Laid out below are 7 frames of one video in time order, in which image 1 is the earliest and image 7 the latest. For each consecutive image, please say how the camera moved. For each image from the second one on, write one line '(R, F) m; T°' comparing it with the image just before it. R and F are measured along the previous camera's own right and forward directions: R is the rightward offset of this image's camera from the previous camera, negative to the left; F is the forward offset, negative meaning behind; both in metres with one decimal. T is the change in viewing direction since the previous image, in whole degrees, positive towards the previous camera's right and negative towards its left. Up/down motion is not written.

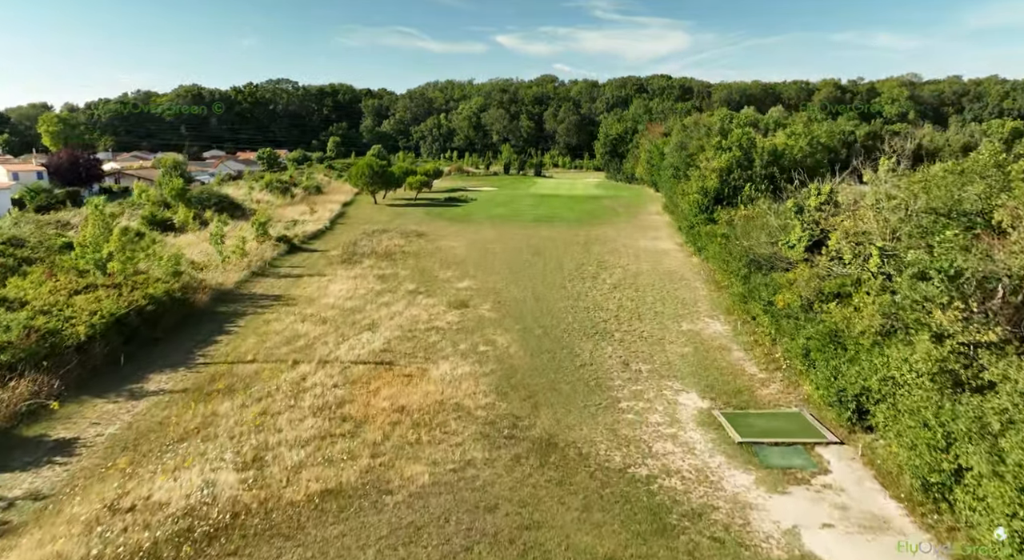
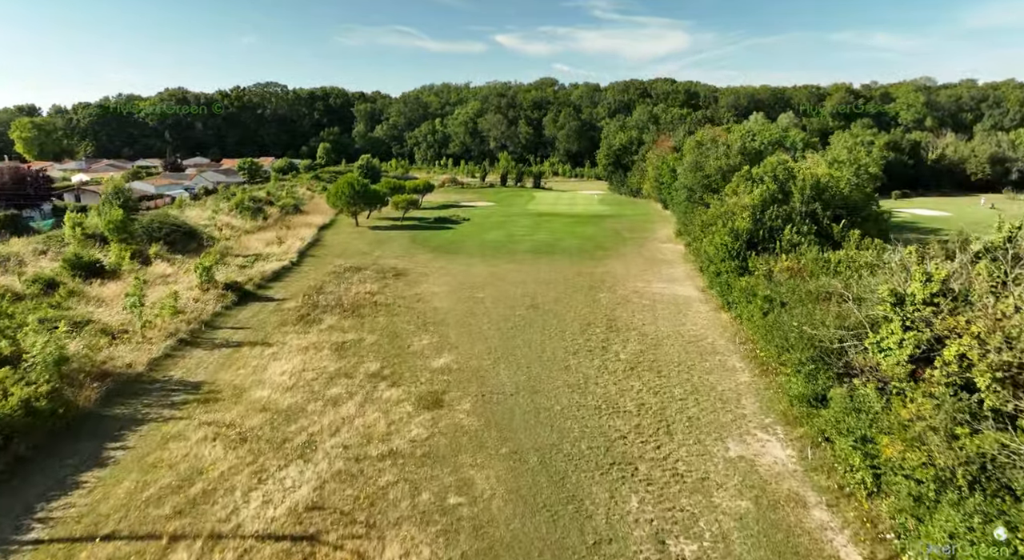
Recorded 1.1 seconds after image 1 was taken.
(+0.3, +4.8) m; 0°
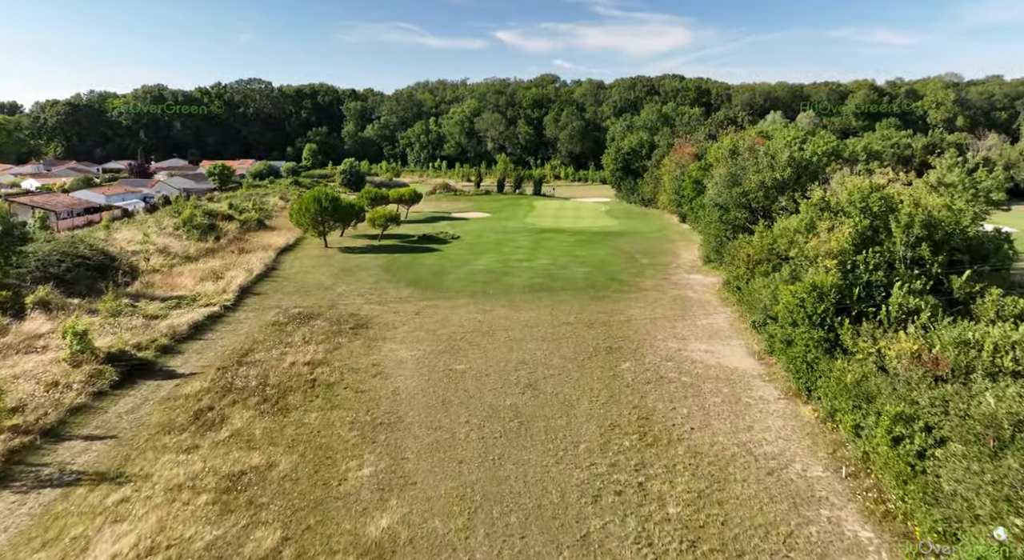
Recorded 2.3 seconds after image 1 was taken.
(+0.3, +7.0) m; 0°
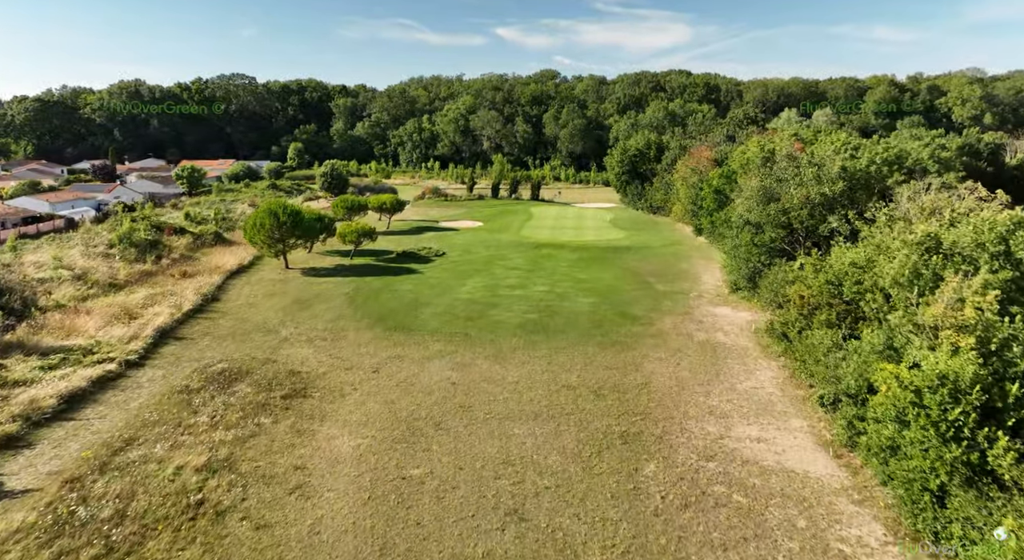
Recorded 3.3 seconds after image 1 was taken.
(+0.6, +5.8) m; 0°
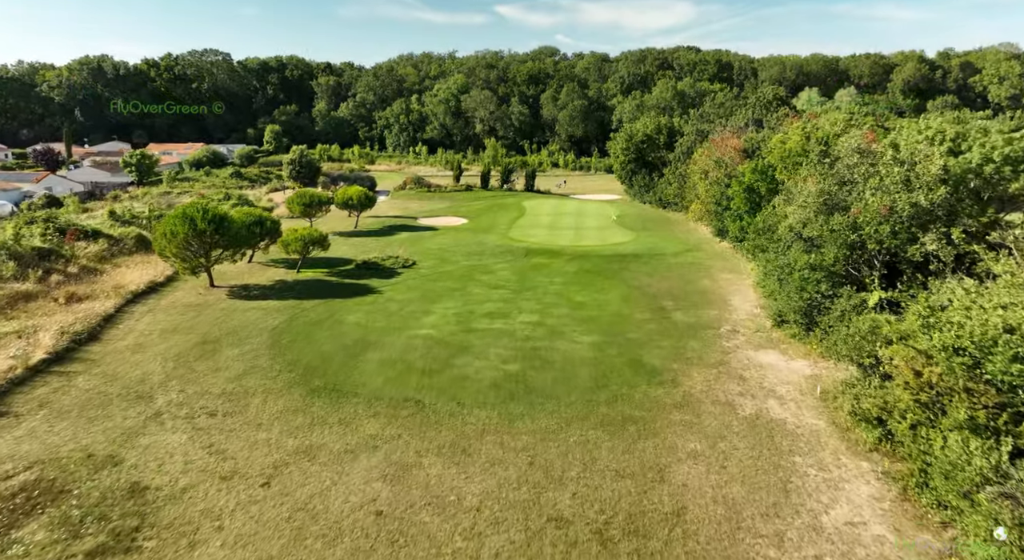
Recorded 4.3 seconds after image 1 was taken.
(+0.9, +7.2) m; 0°
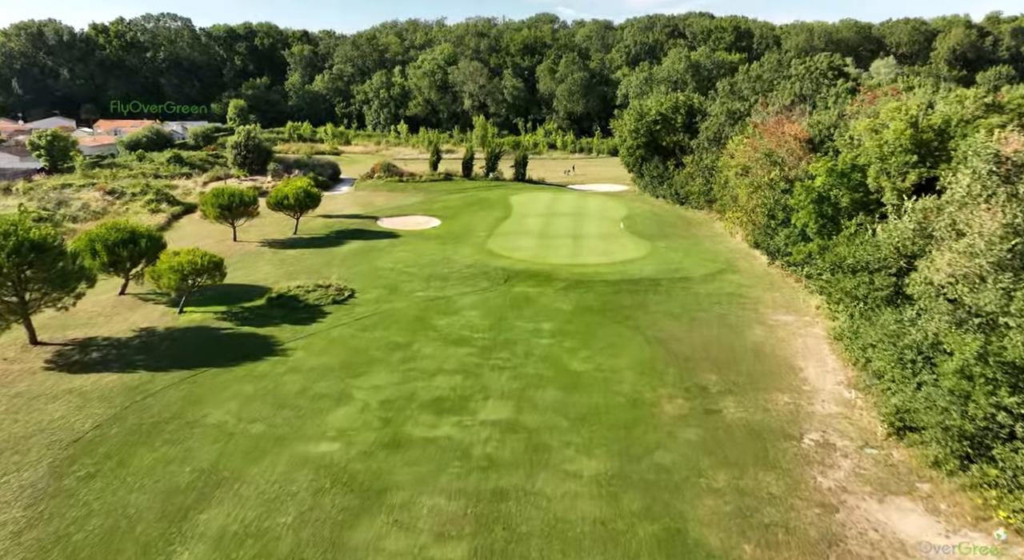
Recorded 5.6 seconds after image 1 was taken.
(+1.2, +9.3) m; 0°
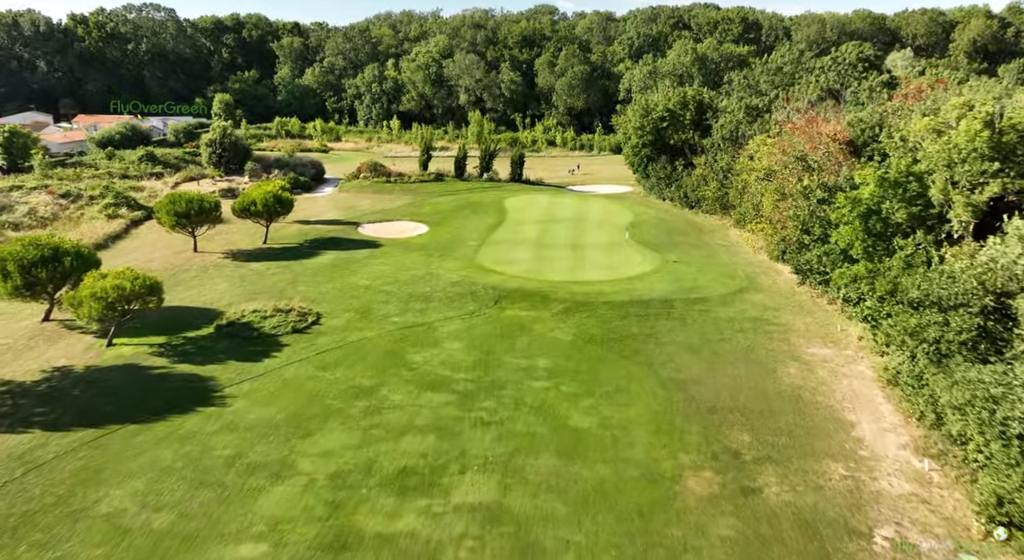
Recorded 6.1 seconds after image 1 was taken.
(+0.4, +3.5) m; 0°
